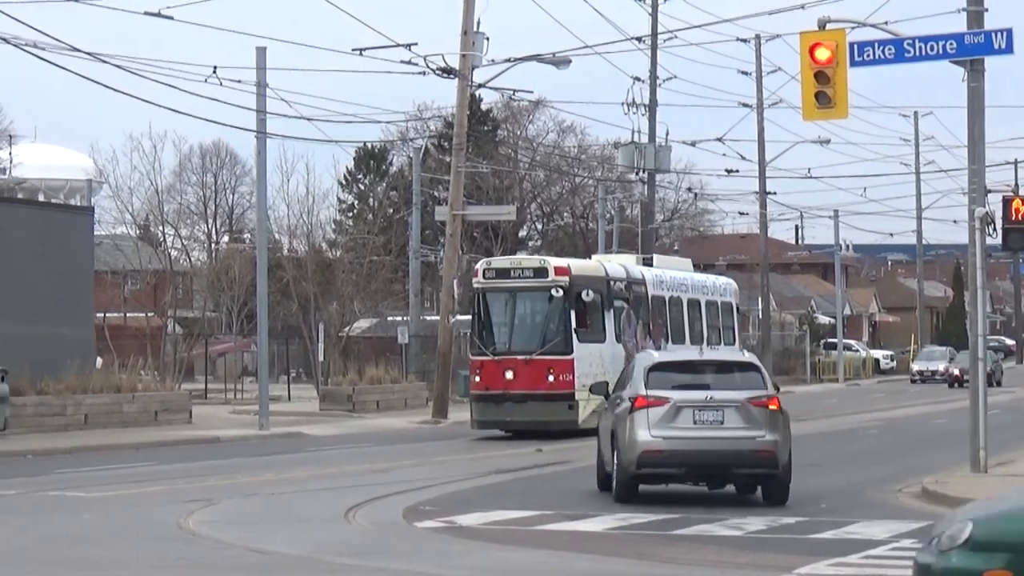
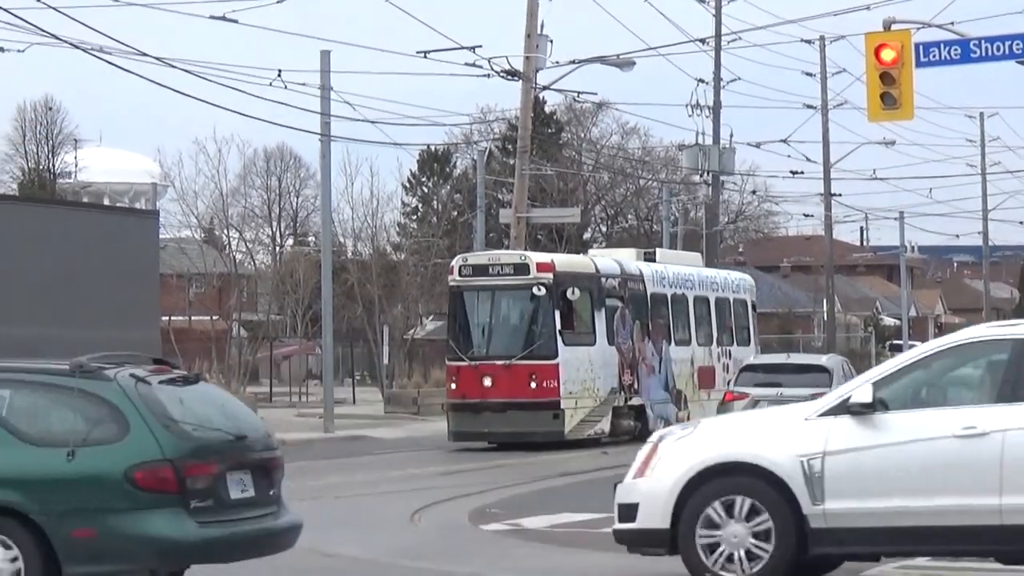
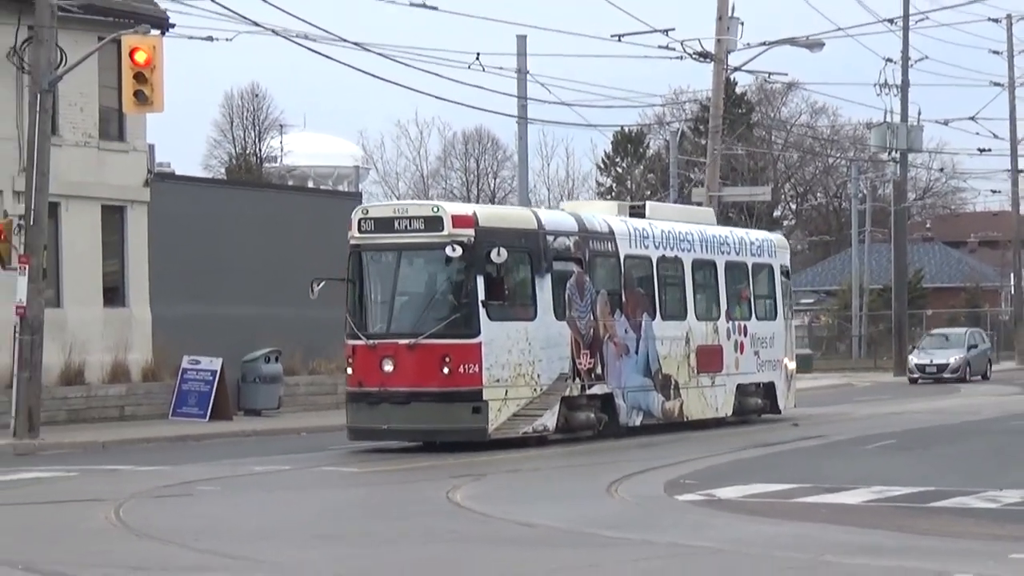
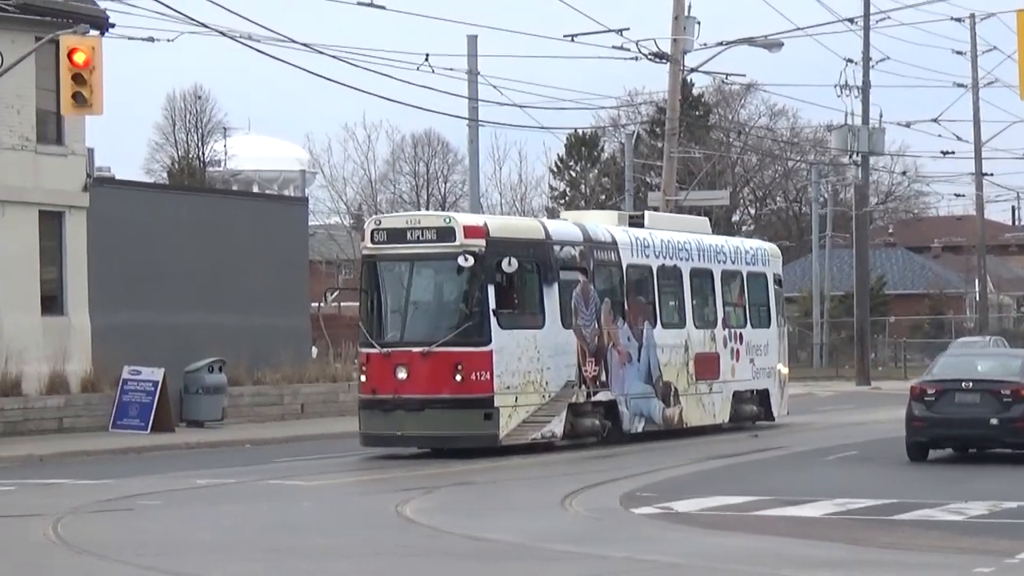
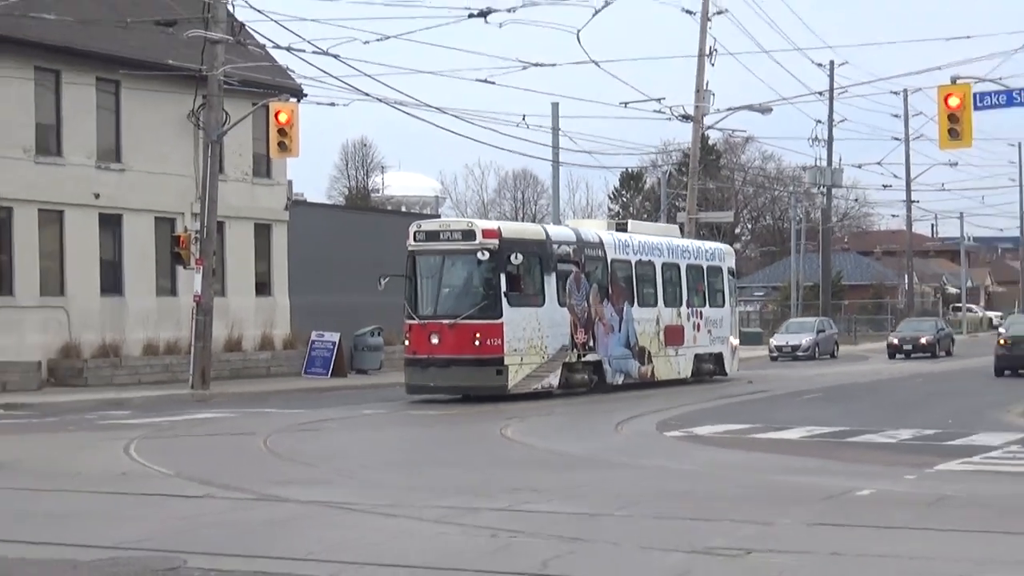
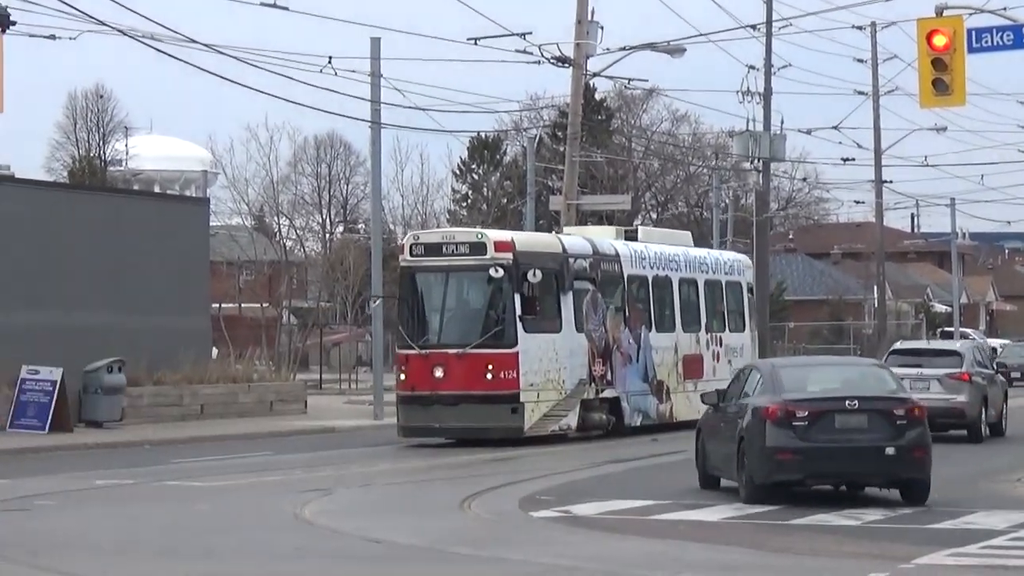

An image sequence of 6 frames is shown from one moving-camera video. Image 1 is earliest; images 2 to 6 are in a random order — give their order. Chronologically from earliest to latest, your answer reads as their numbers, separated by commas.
2, 6, 4, 3, 5
